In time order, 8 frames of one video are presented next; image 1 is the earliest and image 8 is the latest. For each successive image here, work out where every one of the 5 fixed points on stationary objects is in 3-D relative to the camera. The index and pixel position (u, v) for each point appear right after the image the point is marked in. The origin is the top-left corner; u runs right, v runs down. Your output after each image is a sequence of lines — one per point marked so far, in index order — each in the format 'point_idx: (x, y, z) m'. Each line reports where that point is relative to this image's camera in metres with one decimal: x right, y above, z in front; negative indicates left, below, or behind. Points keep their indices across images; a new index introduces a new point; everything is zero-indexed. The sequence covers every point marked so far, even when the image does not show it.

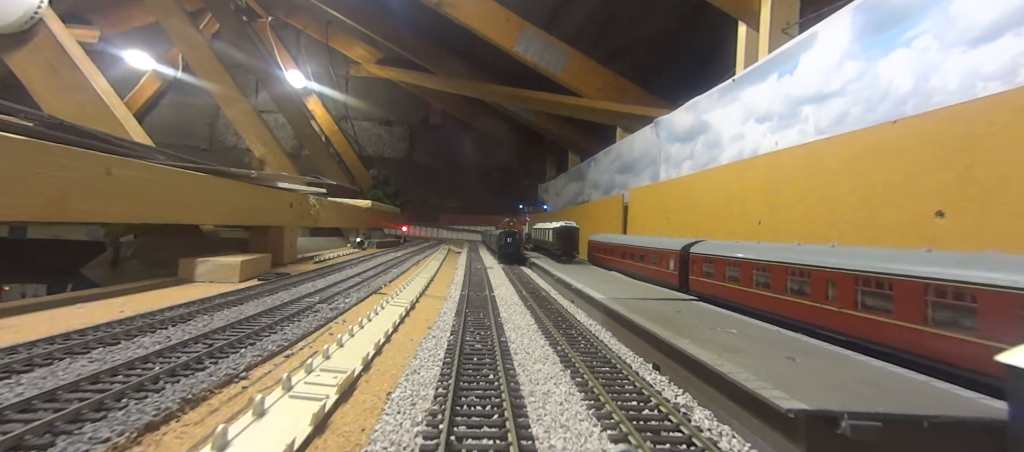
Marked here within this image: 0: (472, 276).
0: (-0.6, -1.0, +5.7) m
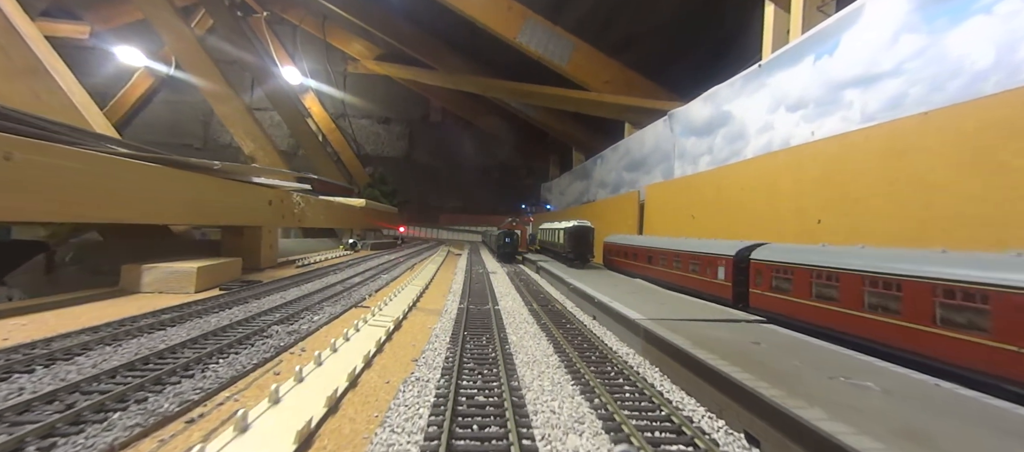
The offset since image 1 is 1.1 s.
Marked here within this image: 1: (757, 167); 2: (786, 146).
0: (-0.6, -1.0, +5.2) m
1: (+3.1, +0.8, +4.5) m
2: (+3.2, +0.9, +4.2) m
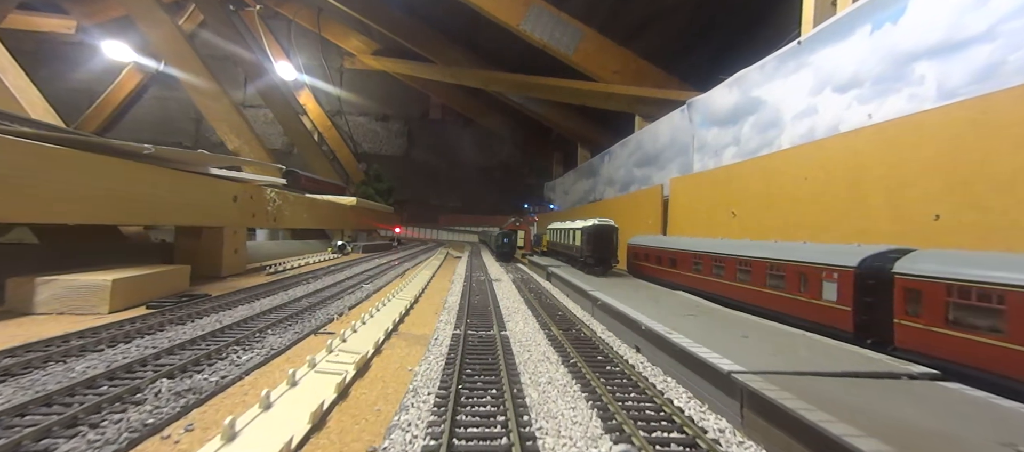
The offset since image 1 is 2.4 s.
0: (-0.5, -1.0, +4.7) m
1: (+3.1, +0.8, +4.0) m
2: (+3.2, +0.9, +3.6) m
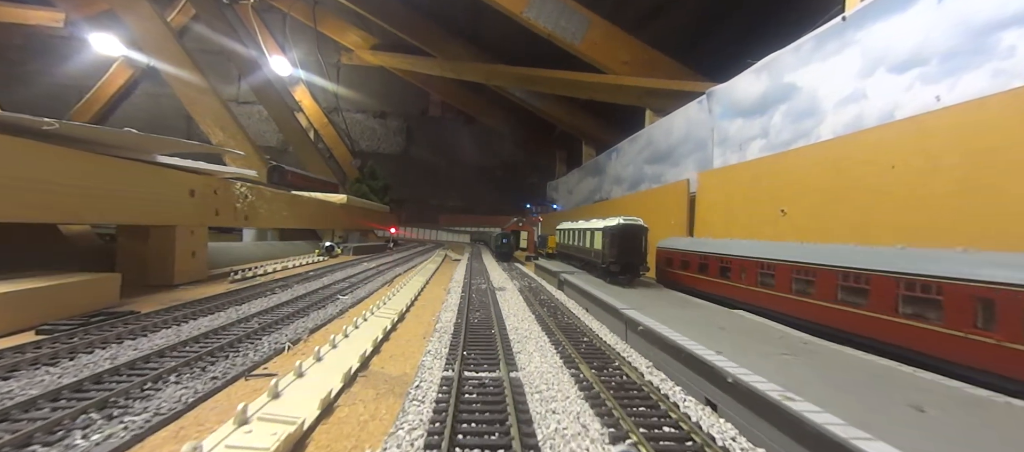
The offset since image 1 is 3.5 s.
0: (-0.4, -1.0, +4.2) m
1: (+3.2, +0.8, +3.5) m
2: (+3.3, +0.9, +3.2) m
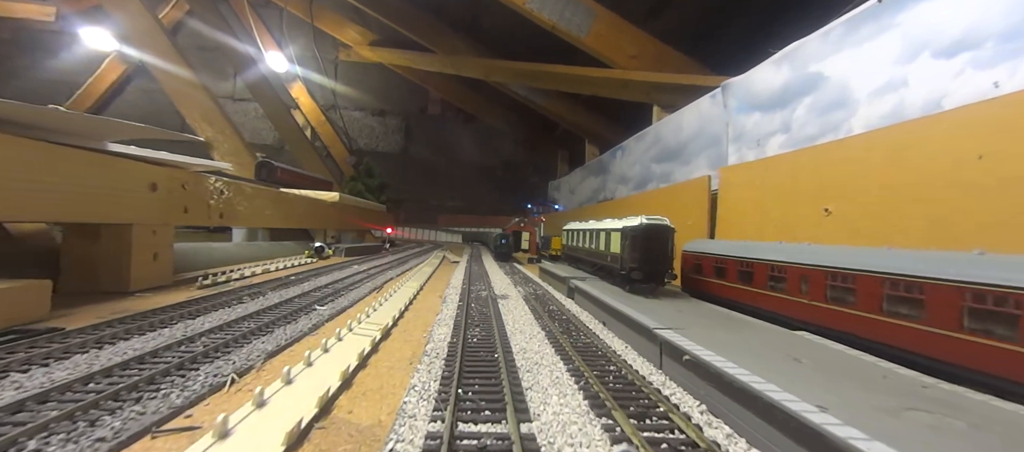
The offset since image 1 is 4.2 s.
0: (-0.4, -1.0, +3.9) m
1: (+3.2, +0.8, +3.2) m
2: (+3.3, +0.9, +2.8) m
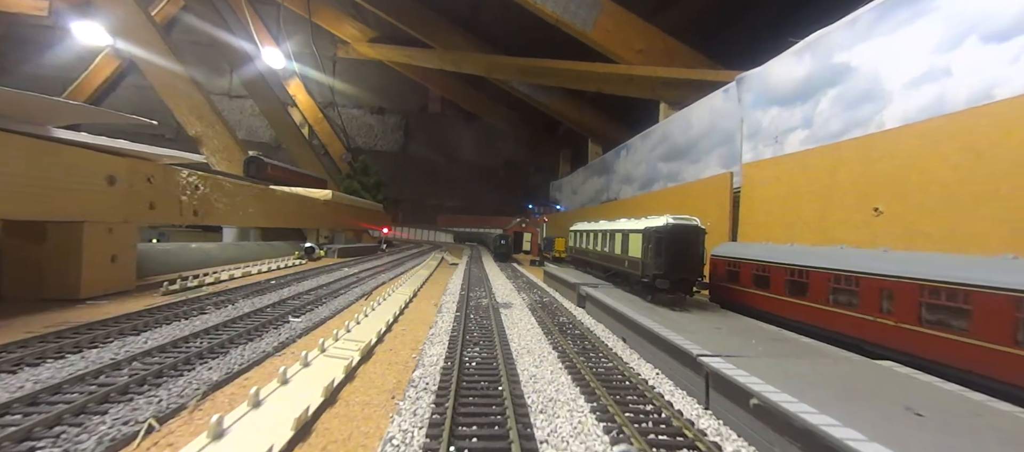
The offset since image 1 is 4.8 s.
0: (-0.4, -1.0, +3.6) m
1: (+3.2, +0.8, +2.9) m
2: (+3.4, +0.9, +2.6) m
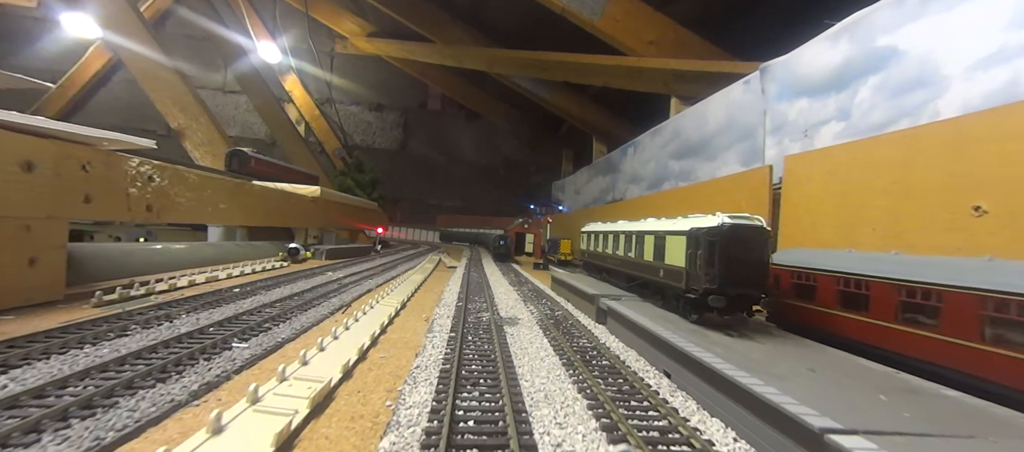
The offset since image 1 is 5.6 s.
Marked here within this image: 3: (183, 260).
0: (-0.4, -1.0, +3.2) m
1: (+3.3, +0.7, +2.5) m
2: (+3.4, +0.9, +2.2) m
3: (-4.8, -0.5, +5.3) m
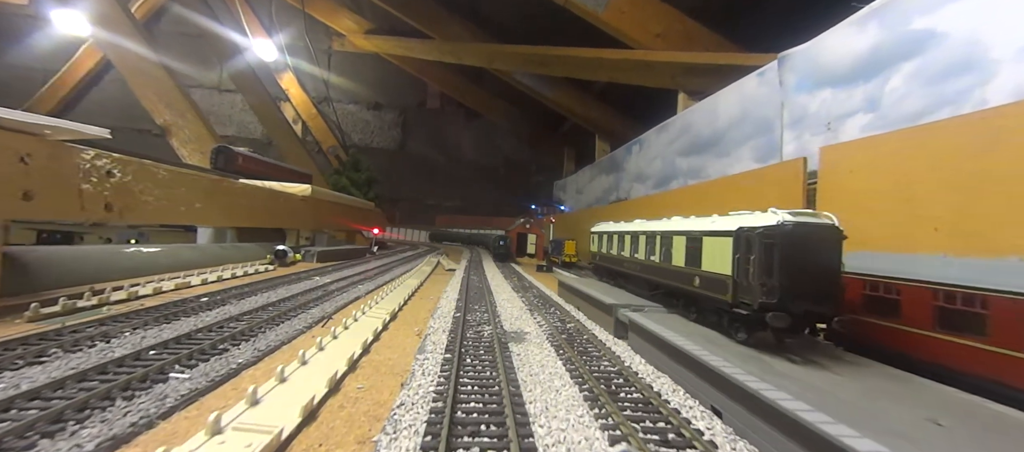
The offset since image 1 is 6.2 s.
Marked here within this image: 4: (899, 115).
0: (-0.3, -1.0, +2.9) m
1: (+3.3, +0.7, +2.2) m
2: (+3.4, +0.9, +1.9) m
3: (-4.7, -0.5, +5.0) m
4: (+3.4, +1.0, +3.1) m
